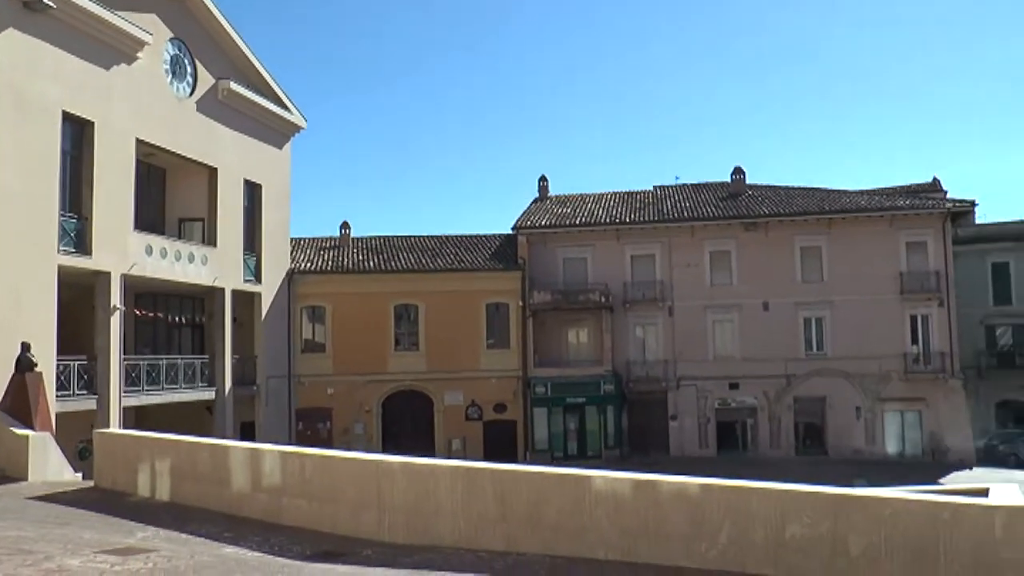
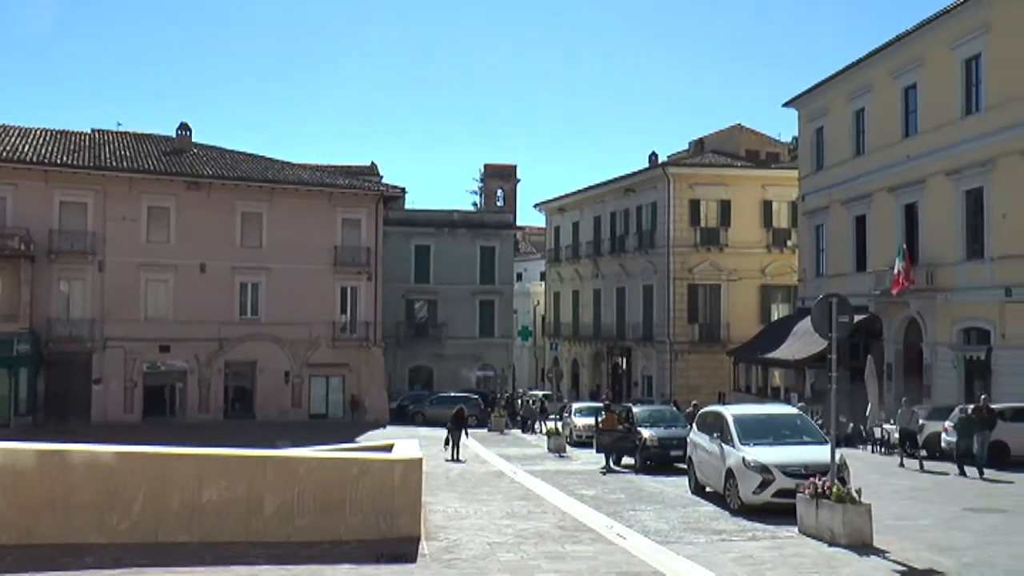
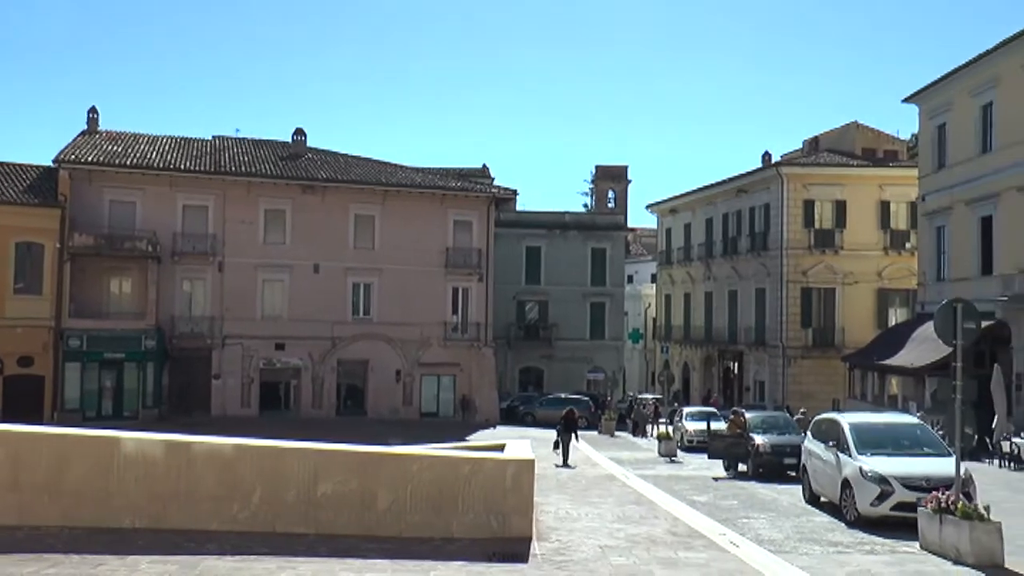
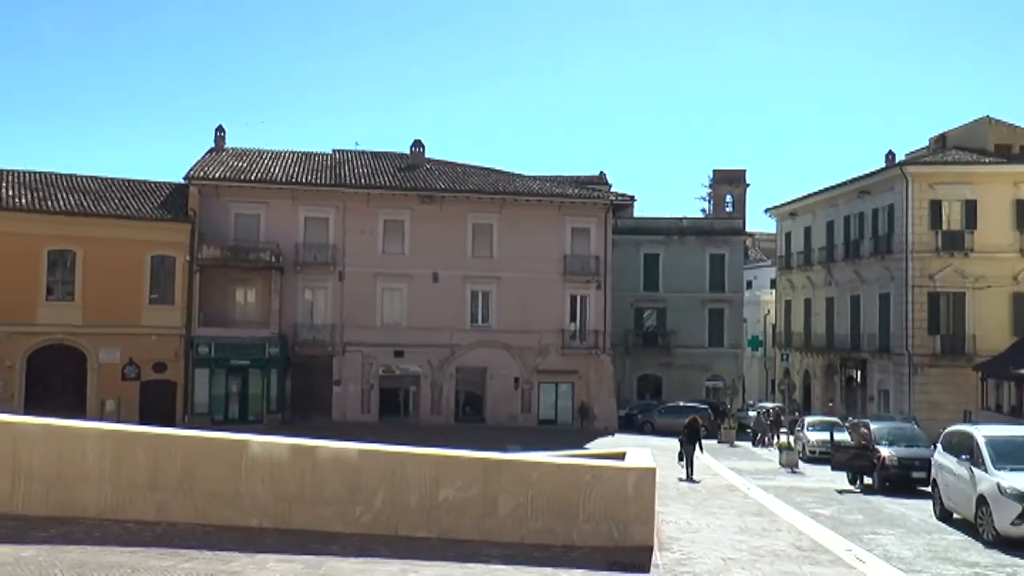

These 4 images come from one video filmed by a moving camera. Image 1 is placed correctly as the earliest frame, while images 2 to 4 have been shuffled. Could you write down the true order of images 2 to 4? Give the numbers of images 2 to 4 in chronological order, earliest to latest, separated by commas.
4, 3, 2
